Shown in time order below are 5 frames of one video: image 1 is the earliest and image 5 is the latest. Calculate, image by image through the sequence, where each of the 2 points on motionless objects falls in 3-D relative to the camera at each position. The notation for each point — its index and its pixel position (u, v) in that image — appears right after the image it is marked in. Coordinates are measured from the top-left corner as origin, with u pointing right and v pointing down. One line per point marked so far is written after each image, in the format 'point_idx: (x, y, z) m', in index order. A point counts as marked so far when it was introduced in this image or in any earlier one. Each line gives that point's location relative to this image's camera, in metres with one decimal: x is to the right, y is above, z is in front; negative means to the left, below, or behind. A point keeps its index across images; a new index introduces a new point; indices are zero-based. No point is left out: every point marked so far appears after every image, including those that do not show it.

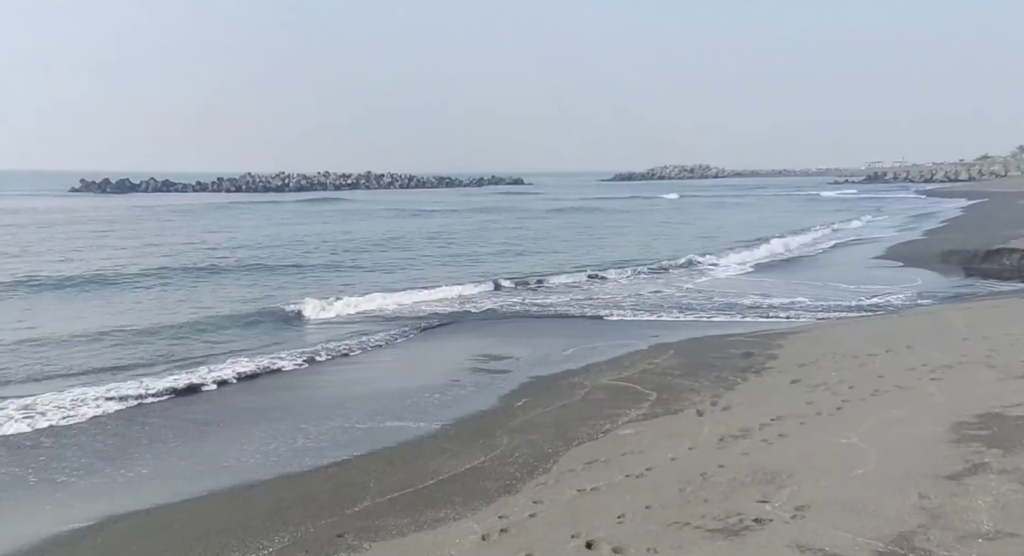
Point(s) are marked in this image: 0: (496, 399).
0: (-0.2, -1.3, +10.0) m
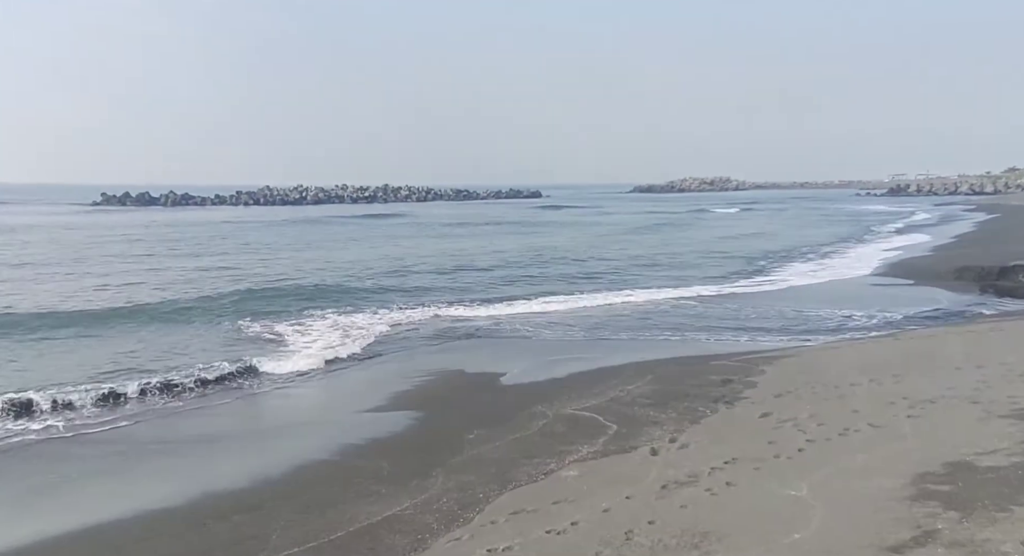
0: (-0.7, -1.6, +9.4) m
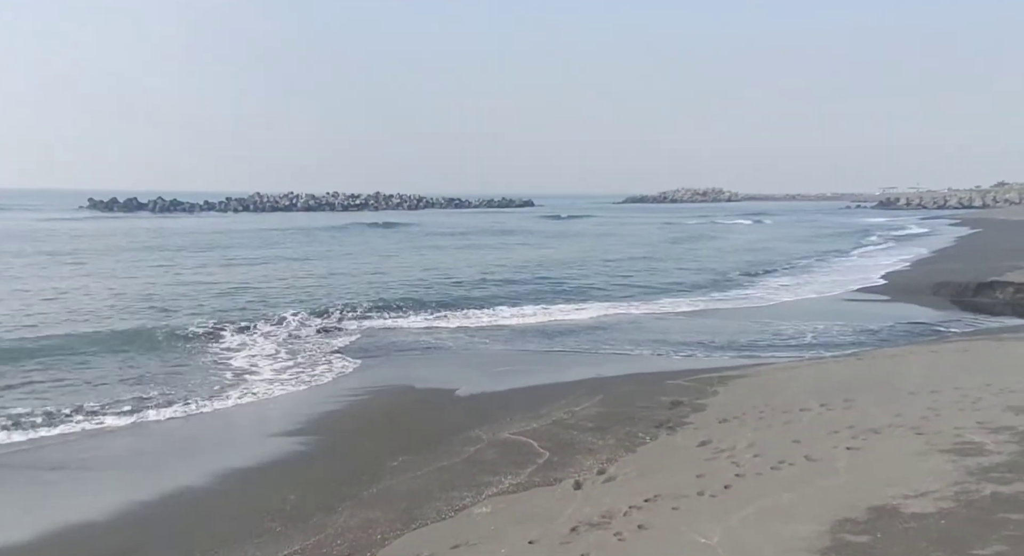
0: (-1.5, -1.8, +8.9) m
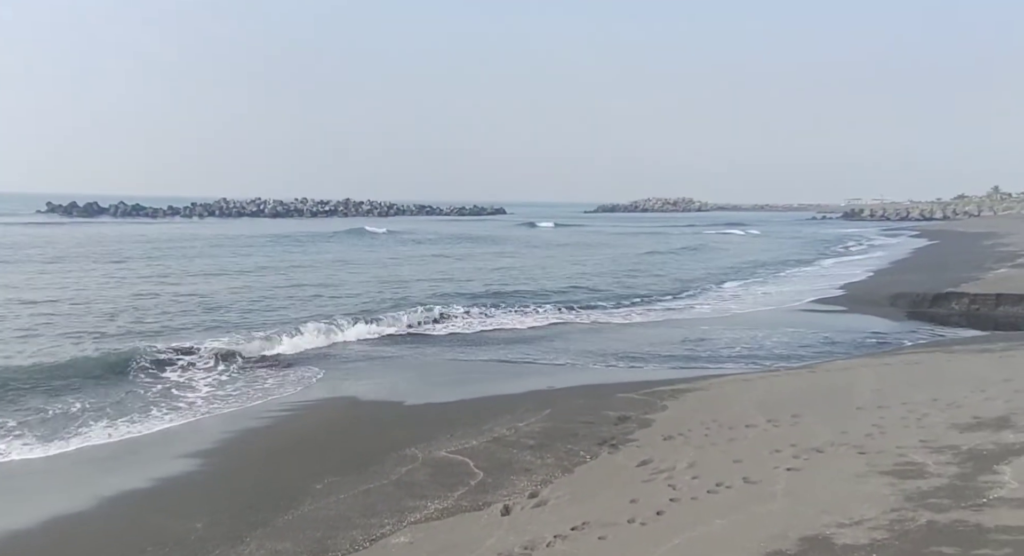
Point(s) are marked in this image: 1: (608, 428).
0: (-2.1, -1.9, +8.4) m
1: (+1.1, -1.7, +9.9) m
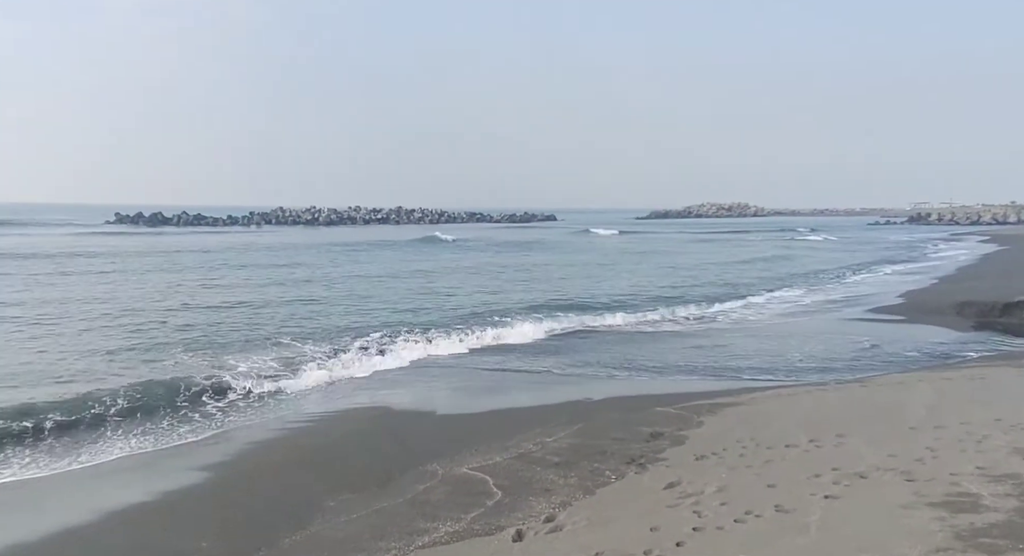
0: (-1.9, -2.0, +8.1) m
1: (+1.4, -1.8, +9.4) m
